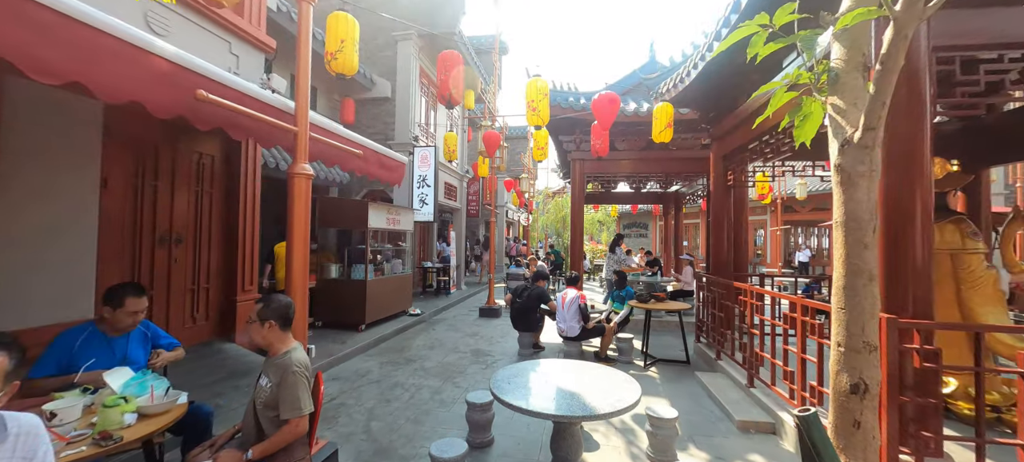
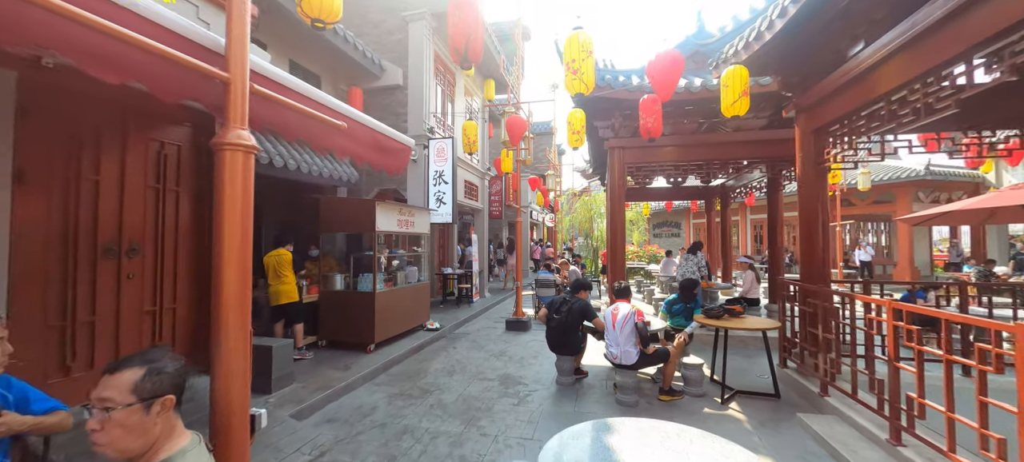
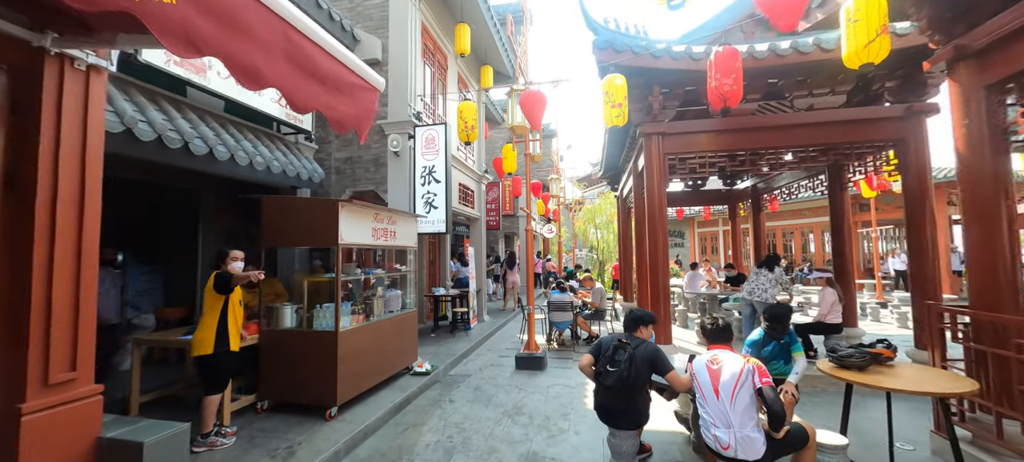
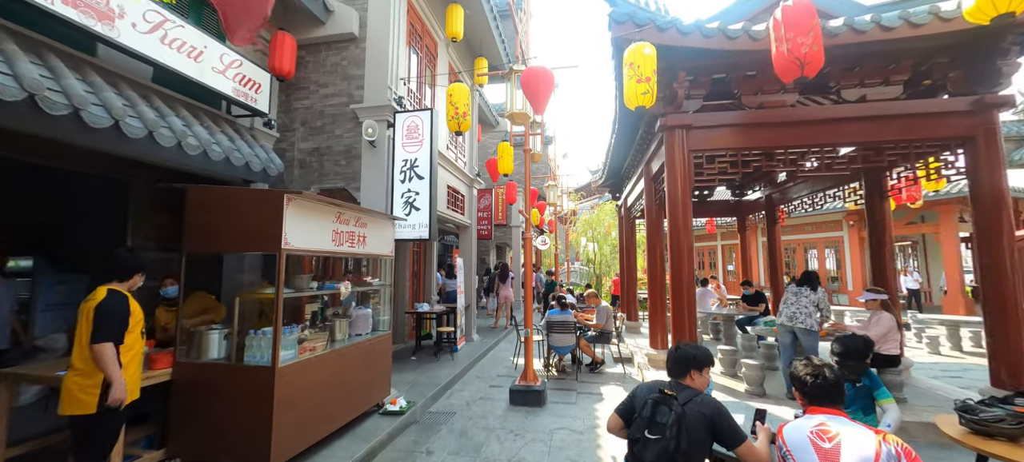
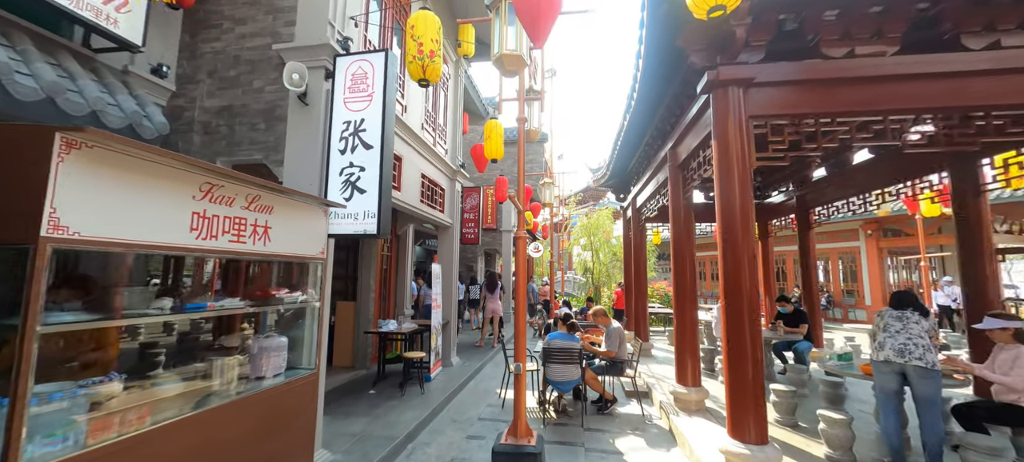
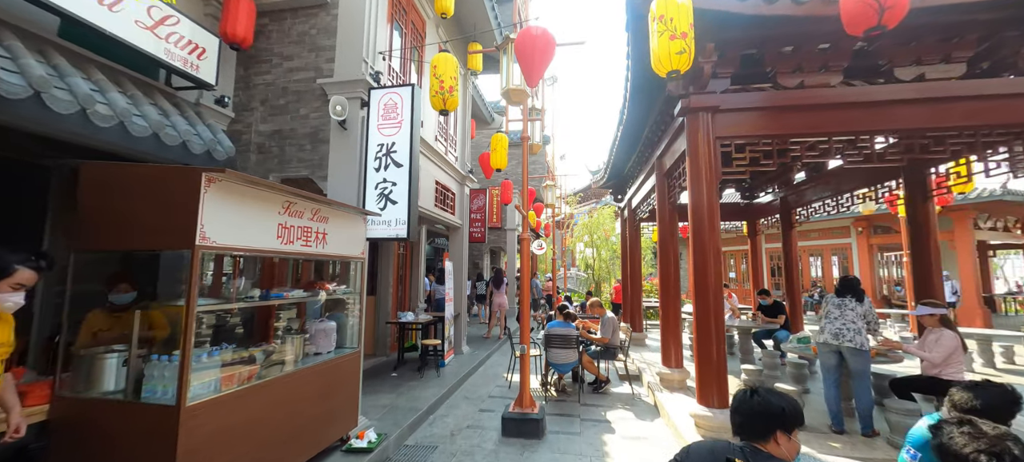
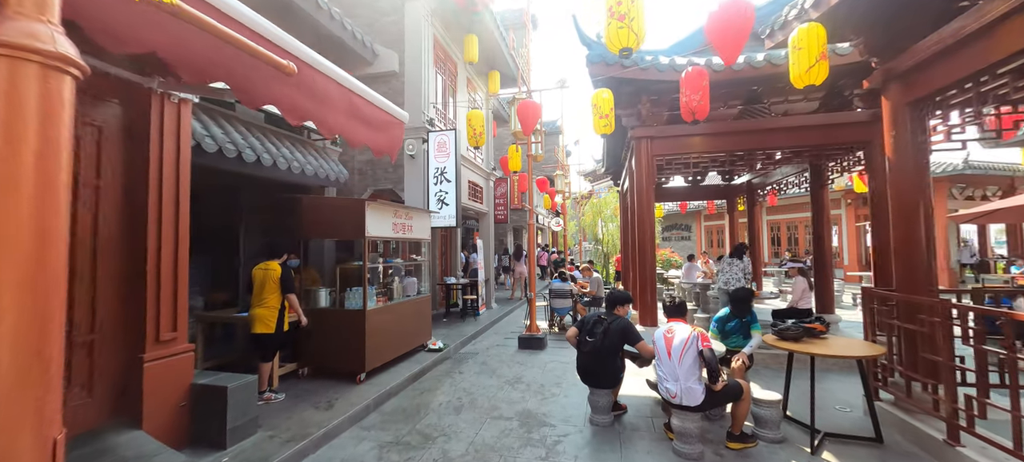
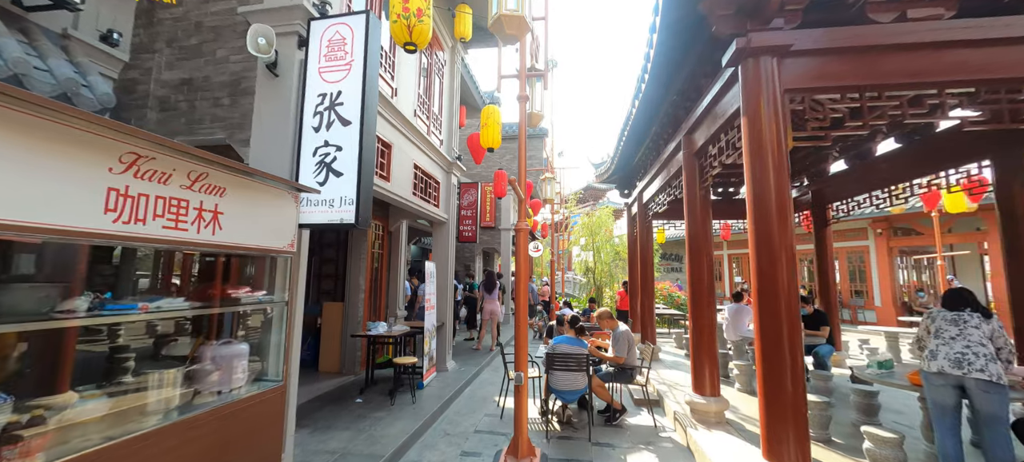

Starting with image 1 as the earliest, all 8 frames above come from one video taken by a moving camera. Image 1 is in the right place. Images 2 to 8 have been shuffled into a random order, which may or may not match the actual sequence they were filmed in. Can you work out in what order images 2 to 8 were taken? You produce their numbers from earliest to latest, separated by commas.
2, 7, 3, 4, 6, 5, 8
